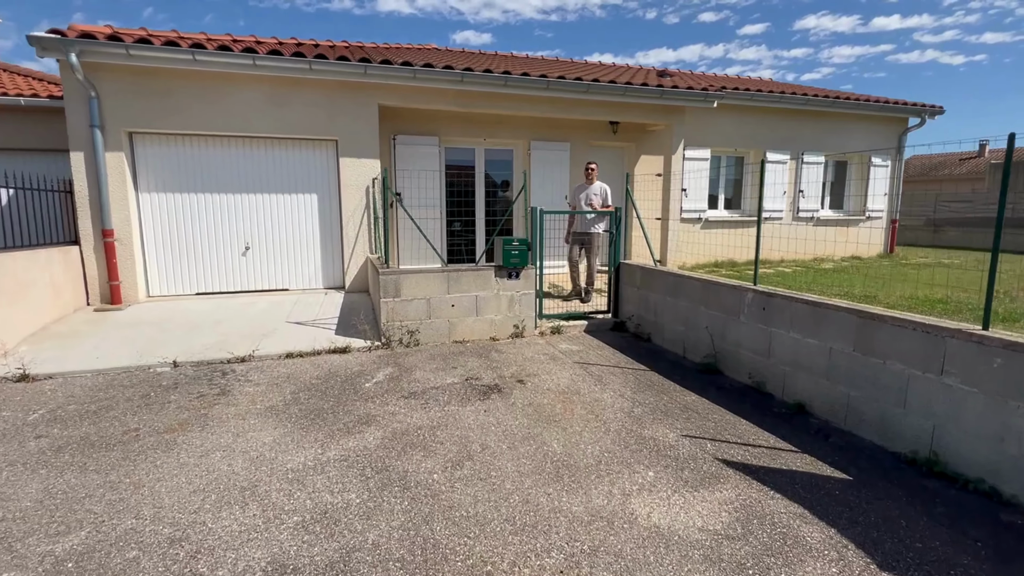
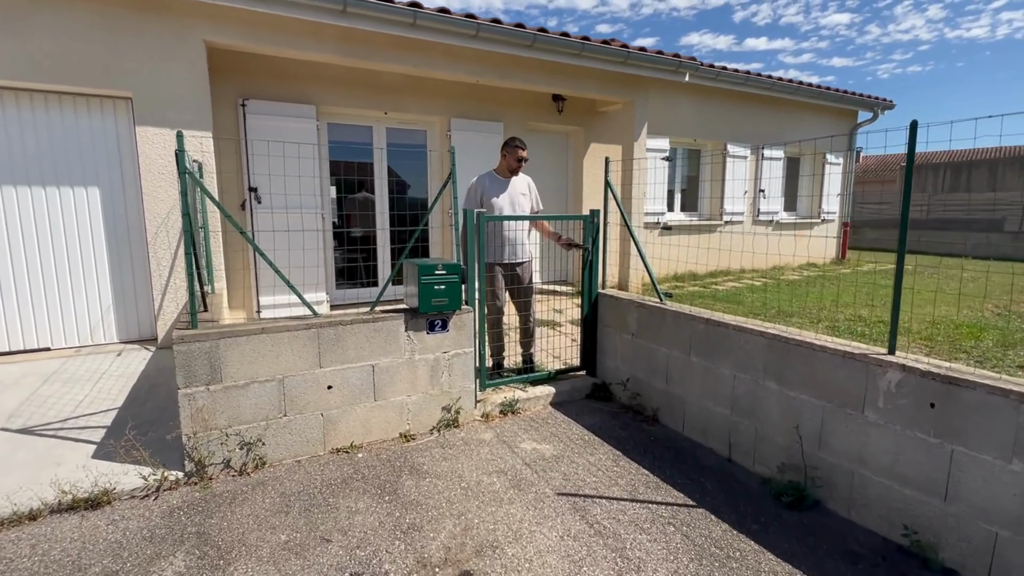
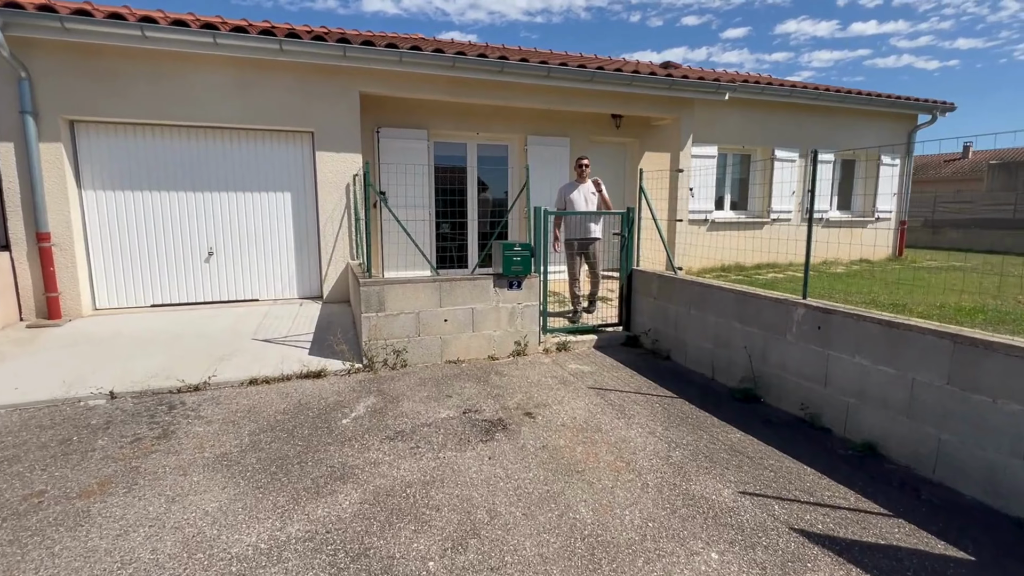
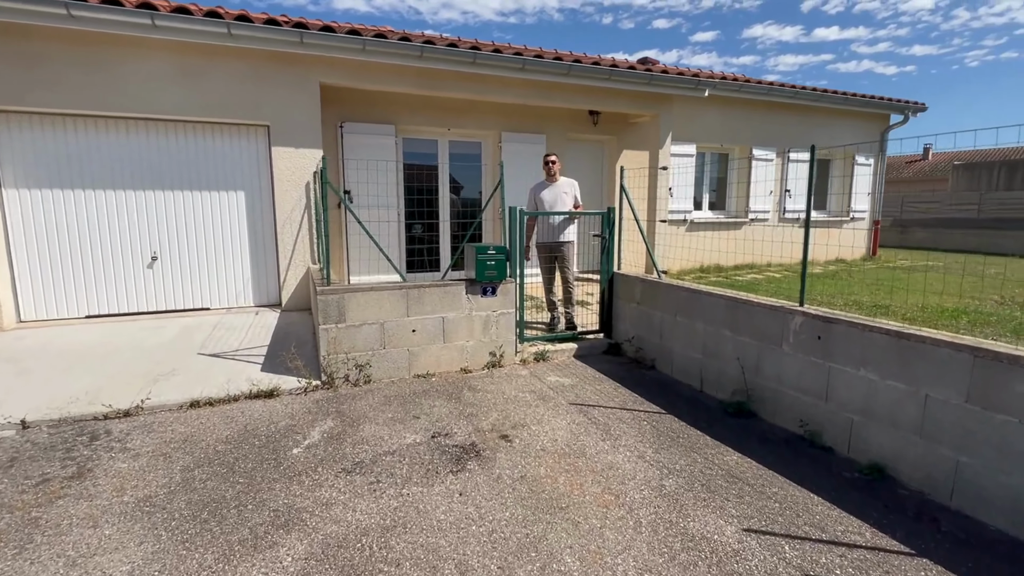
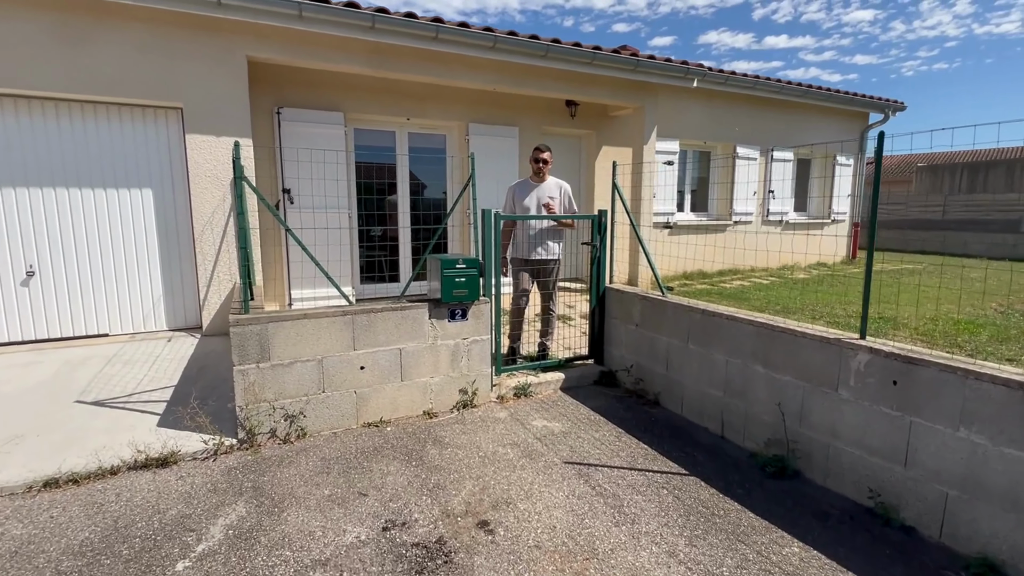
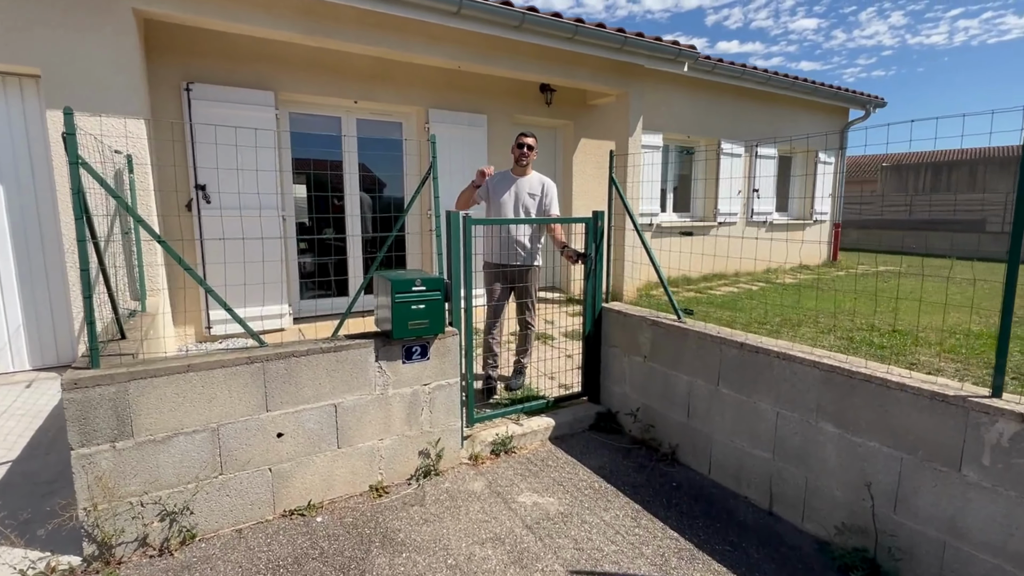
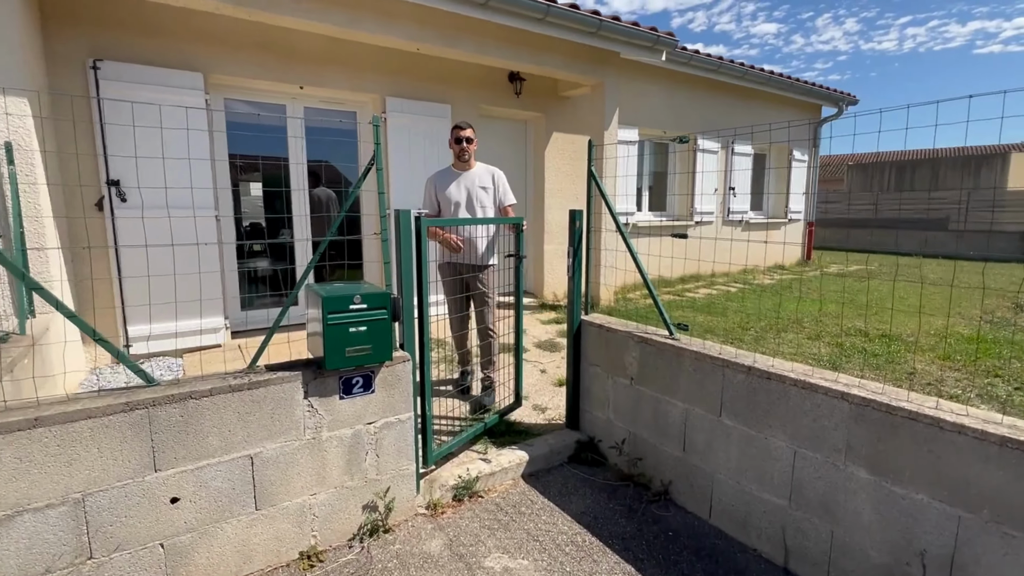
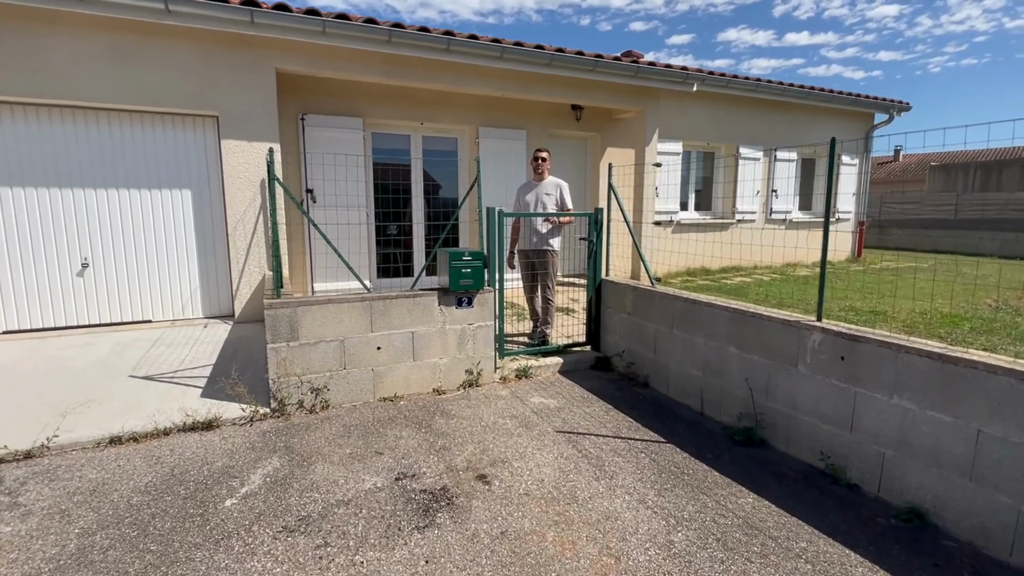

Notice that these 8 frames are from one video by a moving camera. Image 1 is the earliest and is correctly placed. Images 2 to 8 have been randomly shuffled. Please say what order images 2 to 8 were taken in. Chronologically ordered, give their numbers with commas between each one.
3, 4, 8, 5, 2, 6, 7
